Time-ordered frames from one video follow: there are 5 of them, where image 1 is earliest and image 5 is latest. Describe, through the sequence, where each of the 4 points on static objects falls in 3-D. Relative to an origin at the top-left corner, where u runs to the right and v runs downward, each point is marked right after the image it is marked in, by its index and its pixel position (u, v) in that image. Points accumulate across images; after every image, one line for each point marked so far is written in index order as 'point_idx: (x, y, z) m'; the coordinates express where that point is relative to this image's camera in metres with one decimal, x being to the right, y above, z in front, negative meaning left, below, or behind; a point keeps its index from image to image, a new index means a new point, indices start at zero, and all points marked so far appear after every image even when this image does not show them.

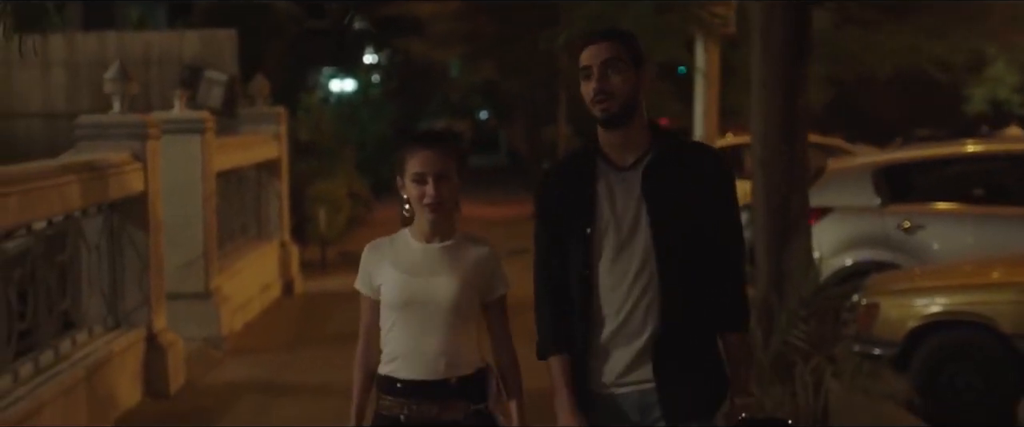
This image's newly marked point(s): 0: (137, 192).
0: (-2.2, +0.1, +8.4) m
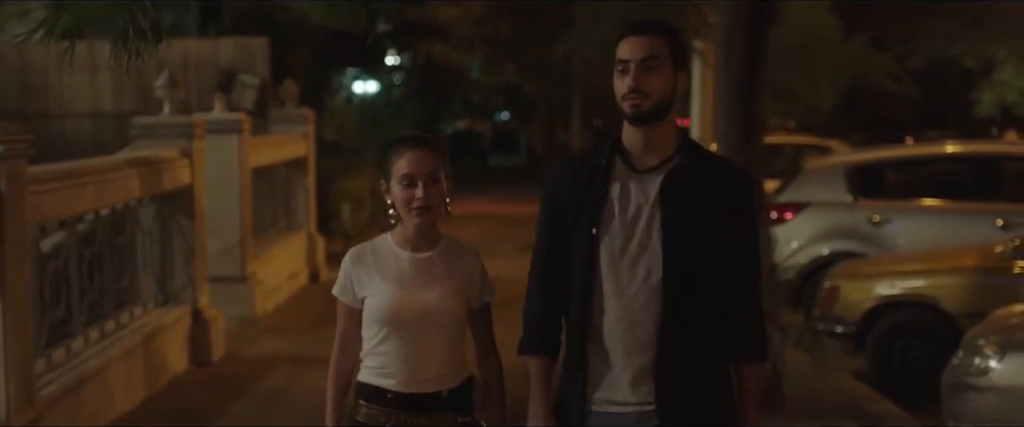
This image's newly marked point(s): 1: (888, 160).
0: (-2.2, +0.2, +9.6) m
1: (+3.2, +0.4, +11.9) m
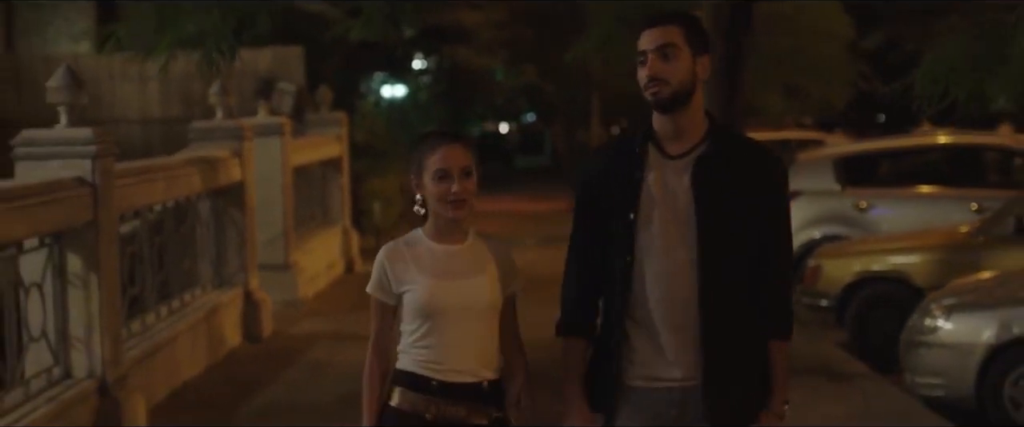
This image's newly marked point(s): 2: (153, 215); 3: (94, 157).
0: (-2.1, +0.2, +10.8) m
1: (+3.4, +0.6, +13.0) m
2: (-2.3, 0.0, +9.0) m
3: (-2.1, +0.3, +7.2) m
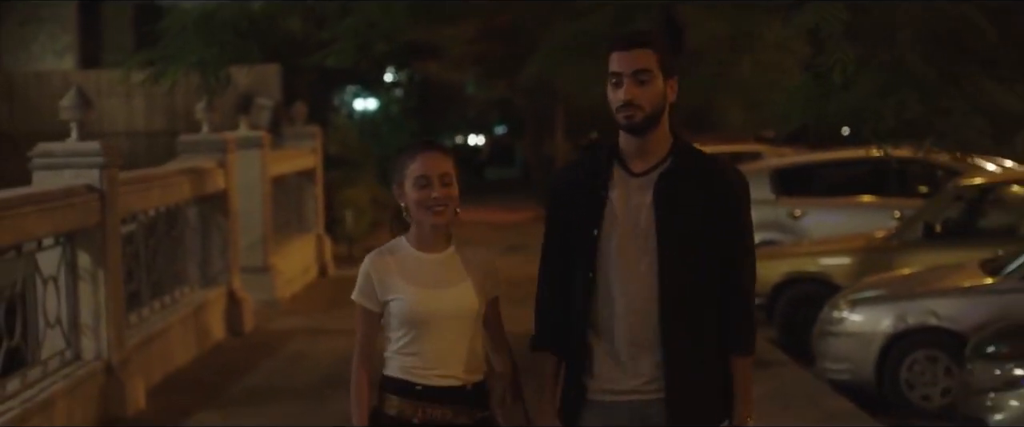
0: (-2.4, +0.2, +11.8) m
1: (+3.0, +0.5, +14.1) m
2: (-2.6, 0.0, +10.0) m
3: (-2.4, +0.3, +8.2) m
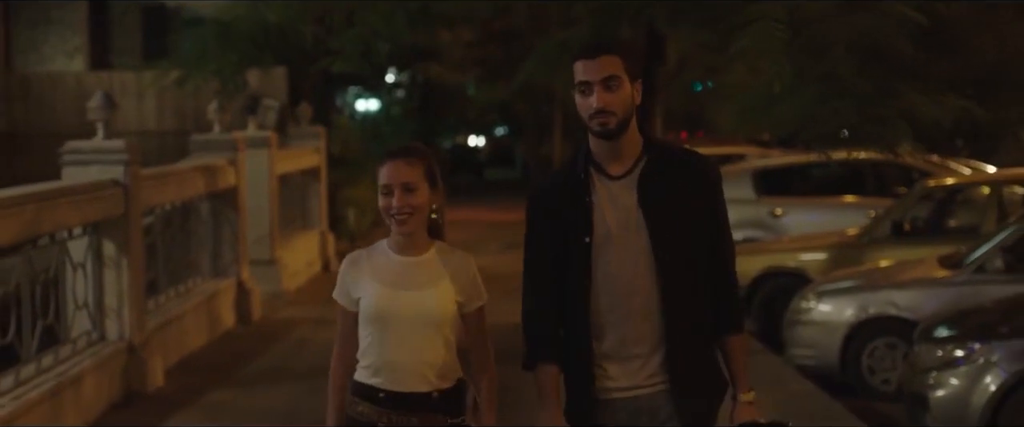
0: (-2.5, +0.2, +12.5) m
1: (+2.9, +0.5, +14.8) m
2: (-2.6, 0.0, +10.7) m
3: (-2.4, +0.3, +8.9) m
